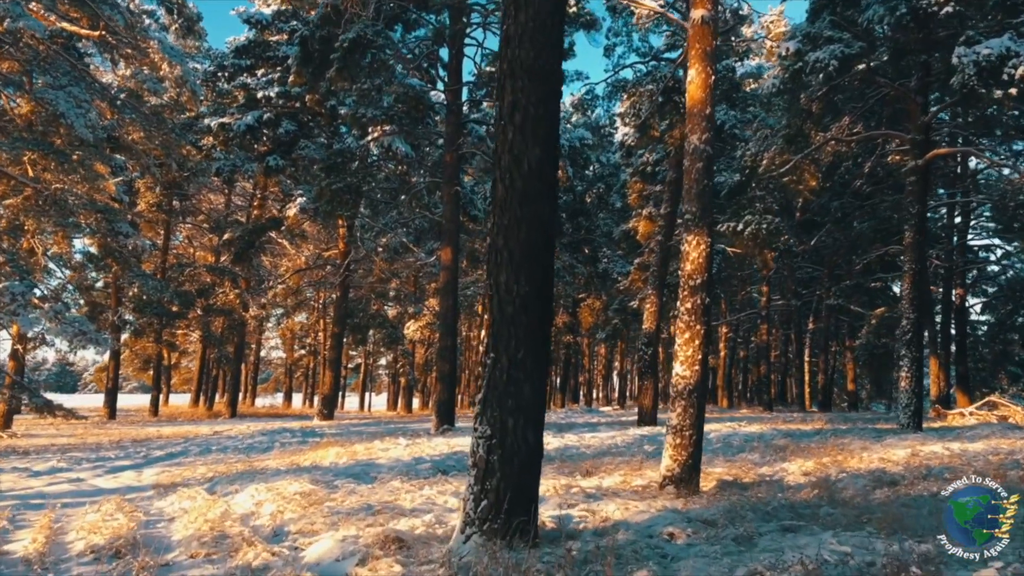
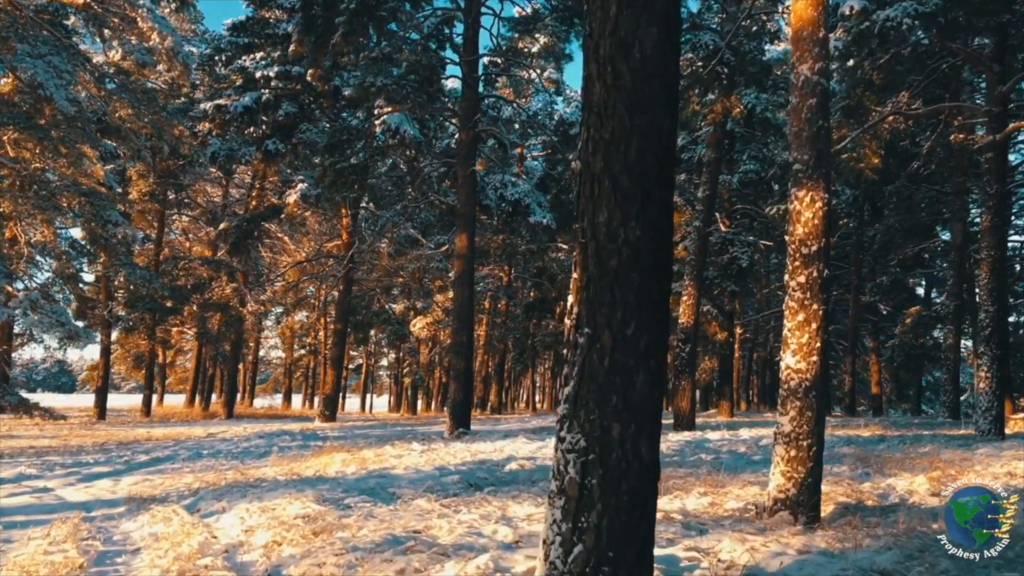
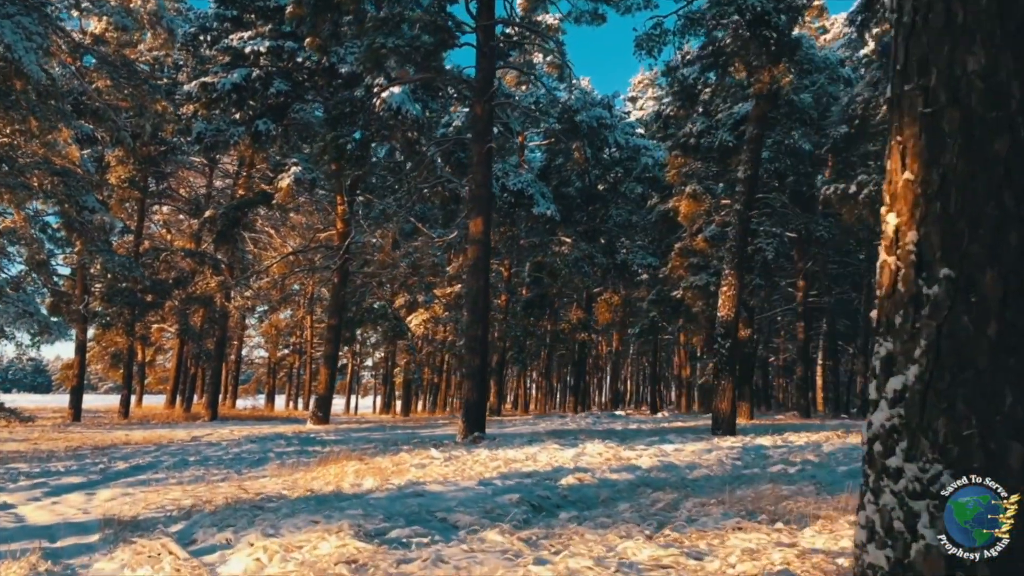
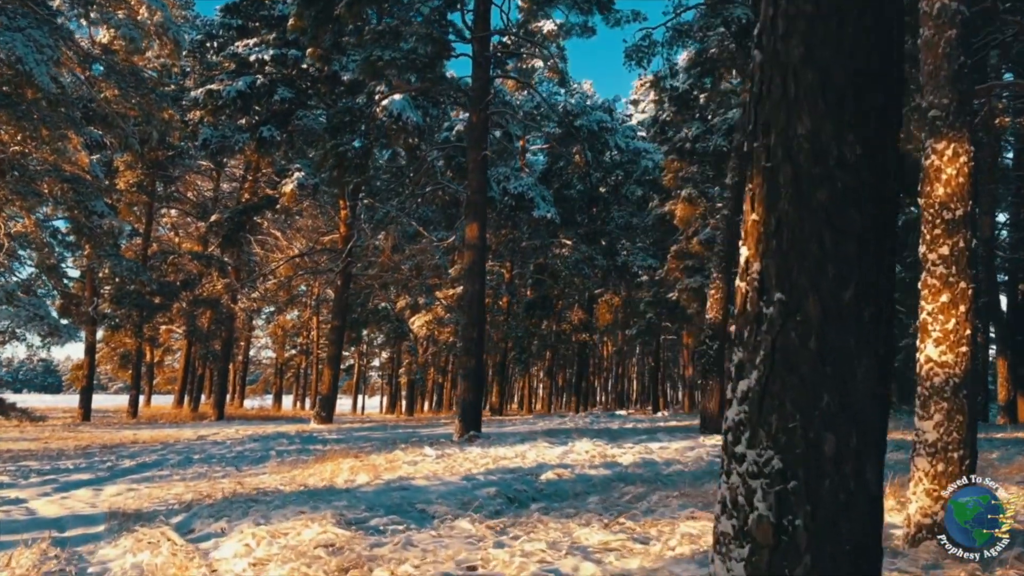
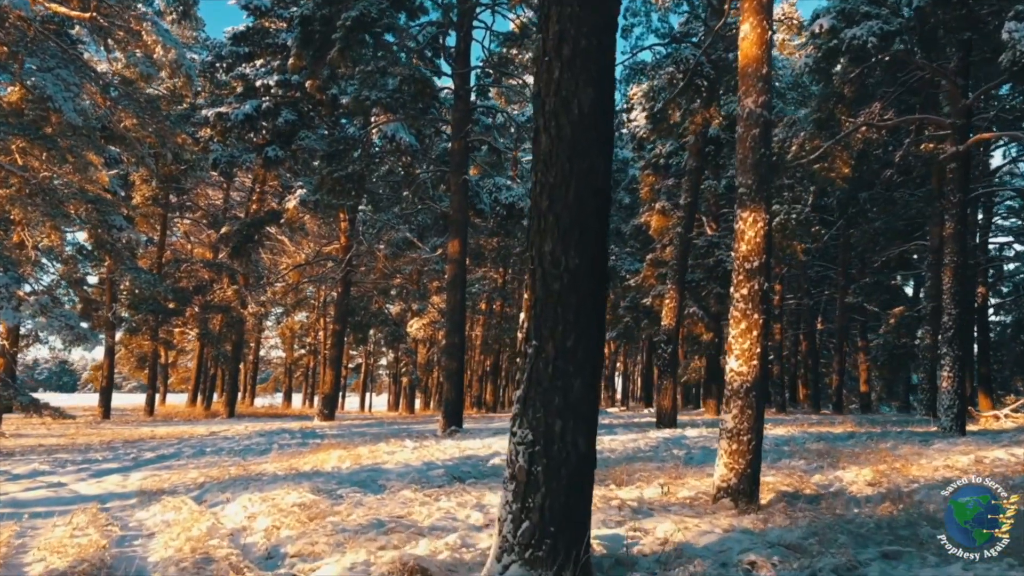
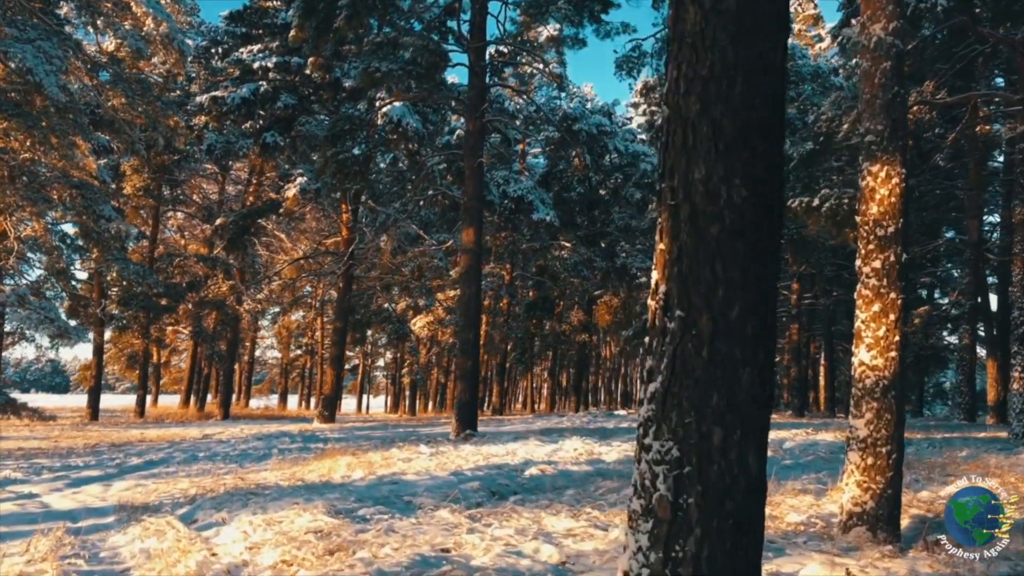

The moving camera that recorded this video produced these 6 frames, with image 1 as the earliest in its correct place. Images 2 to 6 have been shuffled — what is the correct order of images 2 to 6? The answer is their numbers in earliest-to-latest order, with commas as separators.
5, 2, 6, 4, 3
